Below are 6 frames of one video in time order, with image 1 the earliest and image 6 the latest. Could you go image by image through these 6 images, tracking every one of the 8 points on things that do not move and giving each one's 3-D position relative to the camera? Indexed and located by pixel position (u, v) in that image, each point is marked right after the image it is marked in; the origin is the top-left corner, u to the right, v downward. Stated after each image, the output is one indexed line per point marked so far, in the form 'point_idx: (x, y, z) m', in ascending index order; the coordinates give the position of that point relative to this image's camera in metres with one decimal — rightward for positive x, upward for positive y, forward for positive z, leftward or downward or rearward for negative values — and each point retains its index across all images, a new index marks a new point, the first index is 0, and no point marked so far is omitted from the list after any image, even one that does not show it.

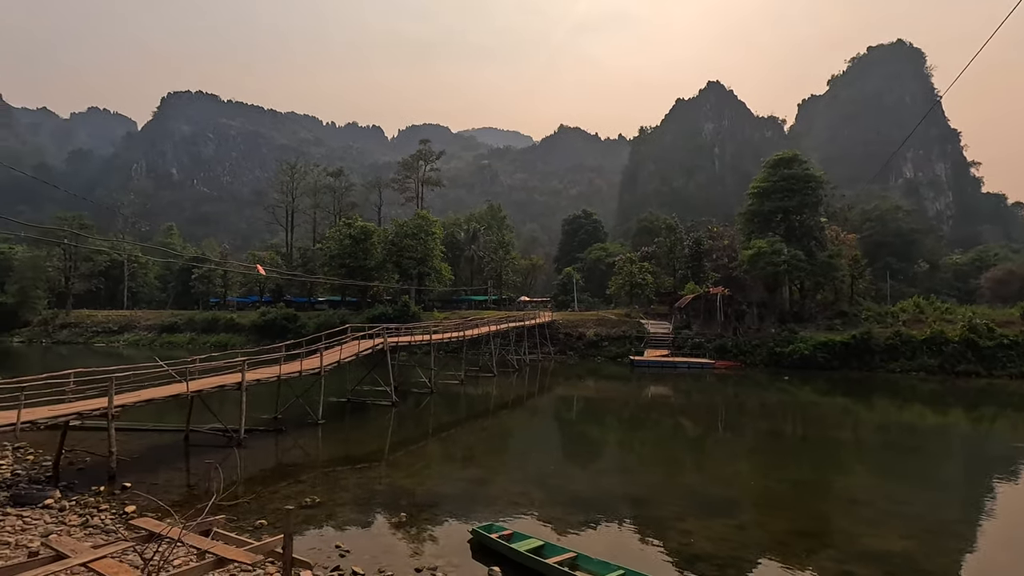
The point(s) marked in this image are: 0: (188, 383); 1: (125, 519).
0: (-8.1, -2.4, +13.6) m
1: (-6.2, -3.8, +8.8) m
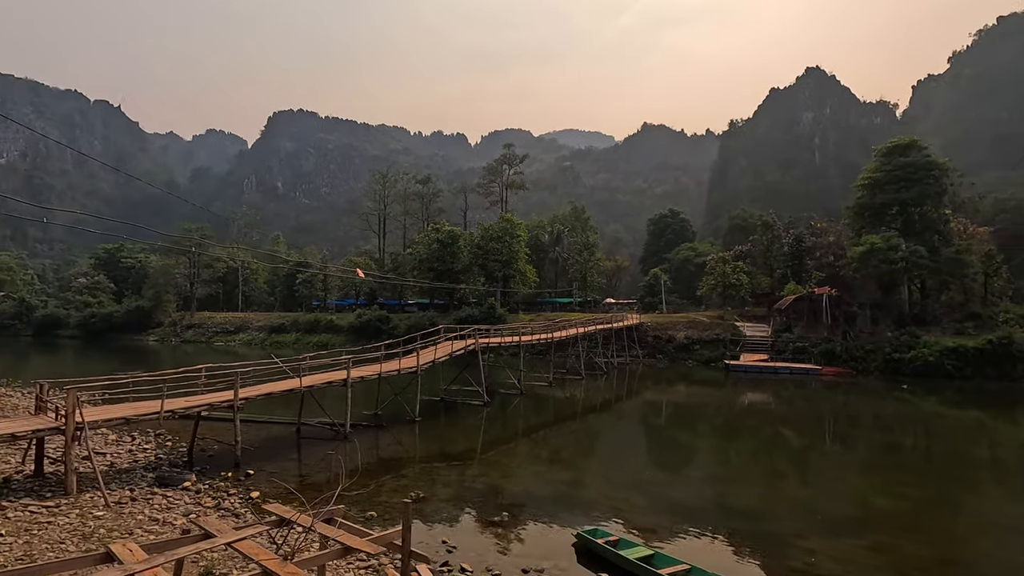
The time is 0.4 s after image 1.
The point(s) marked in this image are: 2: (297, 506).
0: (-5.7, -2.4, +14.5) m
1: (-4.5, -3.8, +9.4) m
2: (-3.9, -4.0, +9.9) m
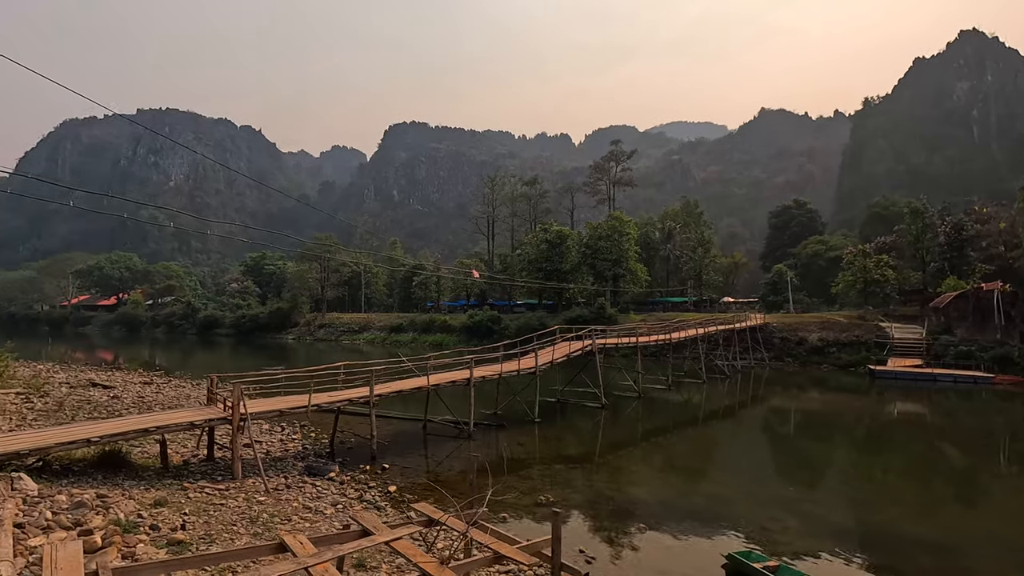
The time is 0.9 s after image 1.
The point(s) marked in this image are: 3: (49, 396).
0: (-2.4, -2.5, +15.0) m
1: (-2.2, -3.9, +9.8) m
2: (-1.5, -4.0, +10.2) m
3: (-15.6, -3.6, +18.0) m
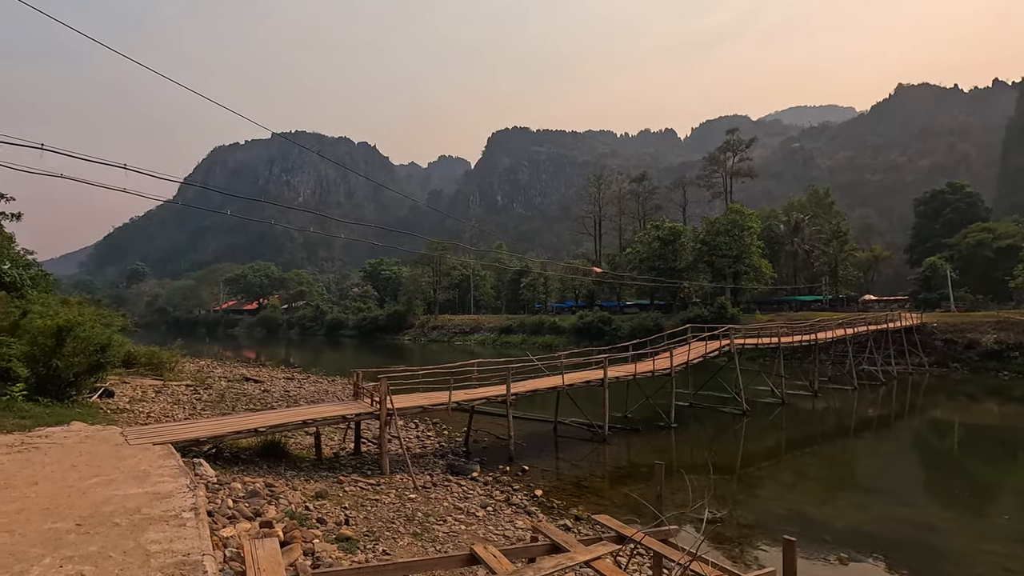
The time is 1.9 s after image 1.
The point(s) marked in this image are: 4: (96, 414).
0: (+1.2, -2.4, +14.4) m
1: (+0.4, -3.7, +9.3) m
2: (+1.2, -3.9, +9.5) m
3: (-11.1, -3.7, +19.9) m
4: (-10.2, -3.2, +13.2) m
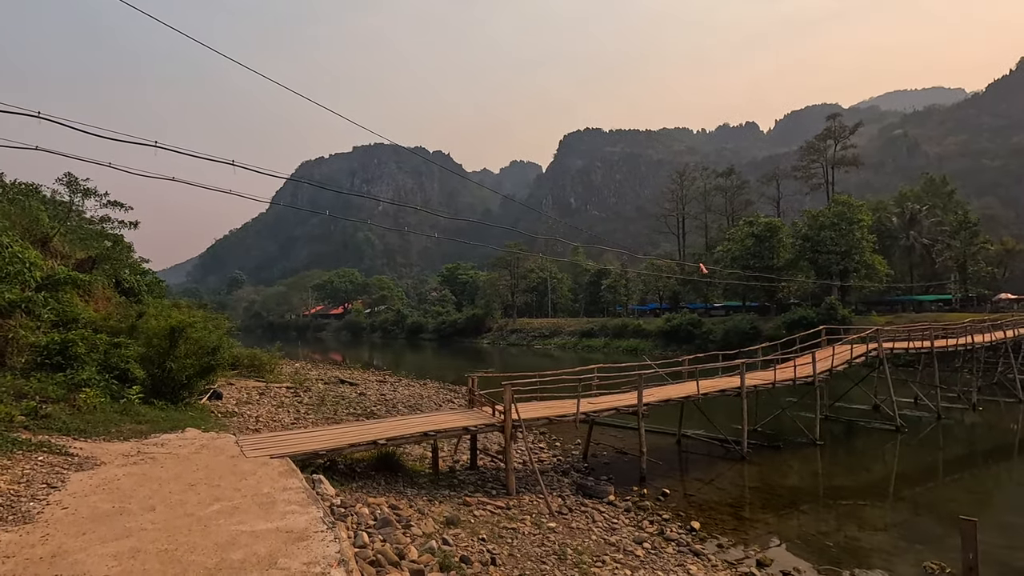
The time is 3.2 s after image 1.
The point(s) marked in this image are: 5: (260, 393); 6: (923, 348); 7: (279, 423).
0: (+4.0, -2.3, +12.8) m
1: (+2.6, -3.6, +7.9) m
2: (+3.4, -3.8, +7.9) m
3: (-7.5, -3.8, +19.9) m
4: (-7.4, -3.2, +13.1) m
5: (-8.6, -3.6, +18.3) m
6: (+14.1, -2.2, +19.2) m
7: (-5.9, -3.4, +13.6) m
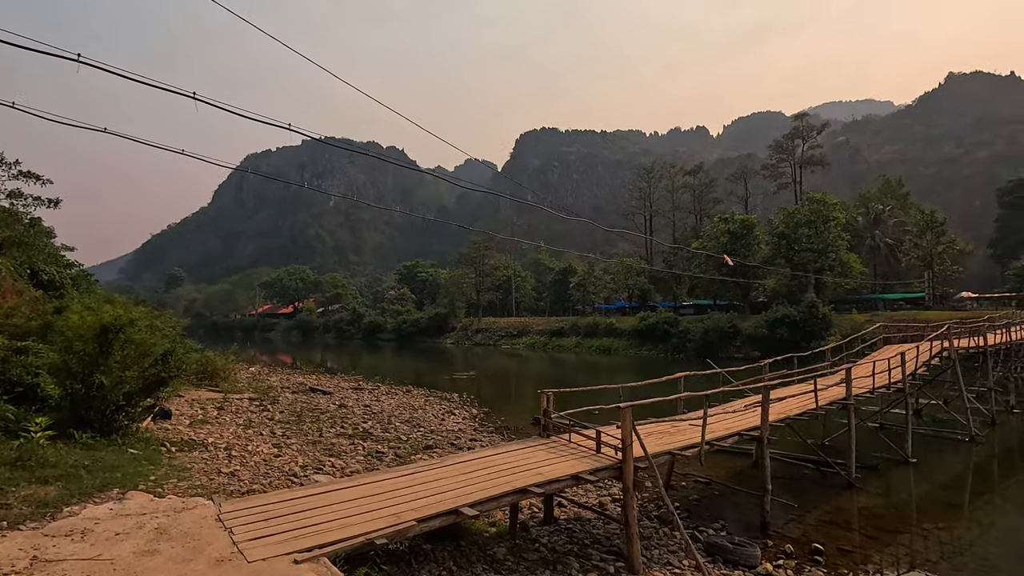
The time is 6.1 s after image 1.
0: (+4.9, -2.1, +10.5) m
1: (+3.8, -3.4, +5.5) m
2: (+4.6, -3.6, +5.6) m
3: (-7.2, -3.5, +16.6) m
4: (-6.6, -2.9, +9.9) m
5: (-8.2, -3.3, +14.9) m
6: (+14.3, -2.0, +17.8) m
7: (-5.1, -3.2, +10.4) m
